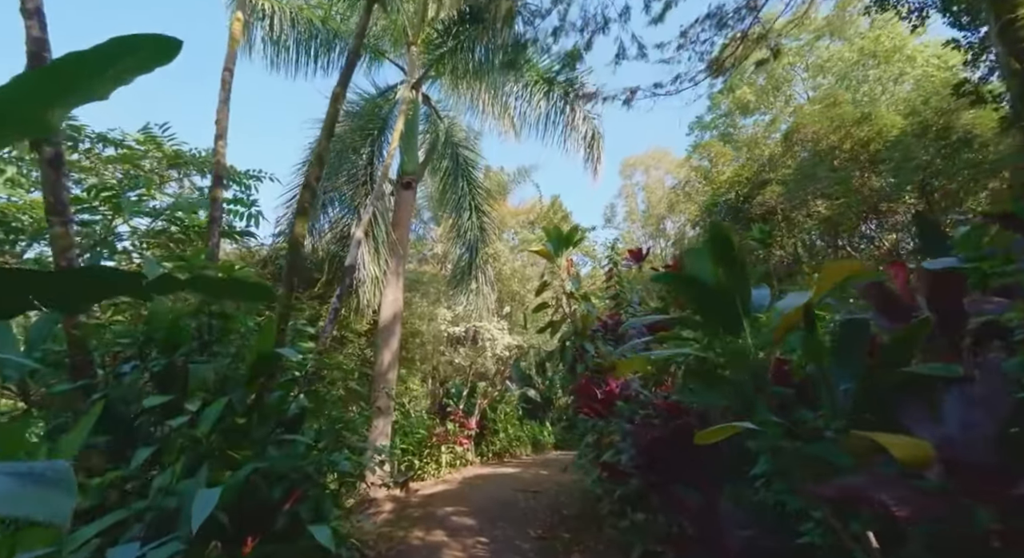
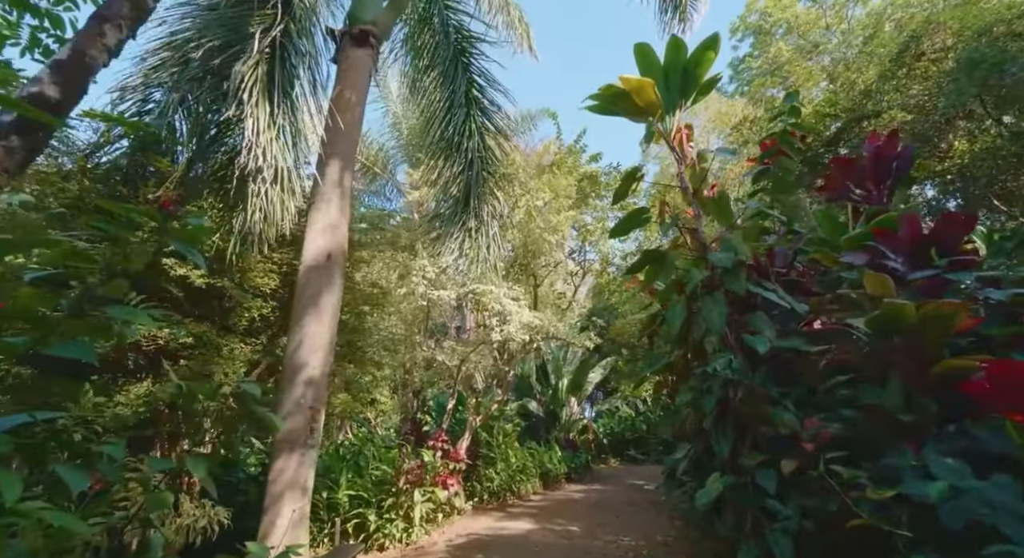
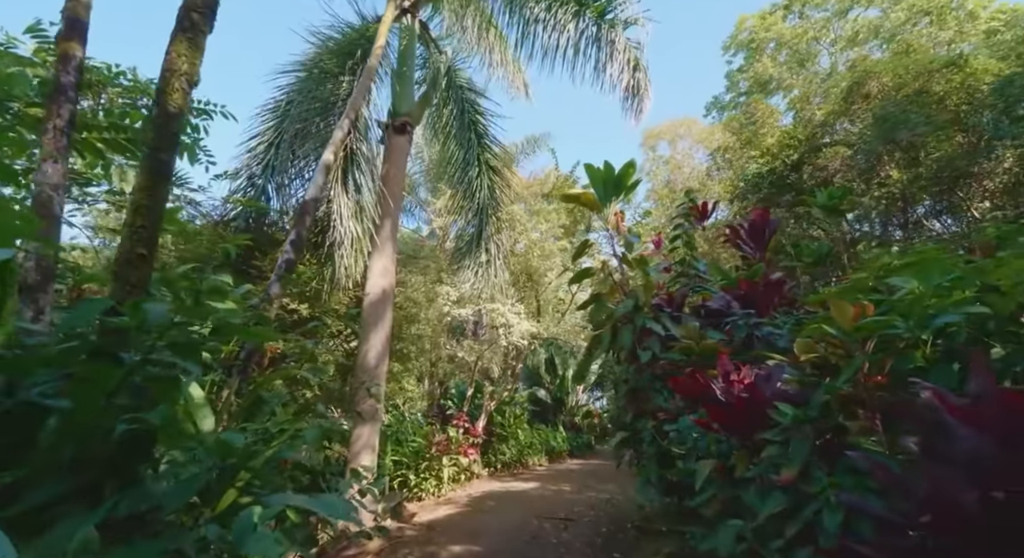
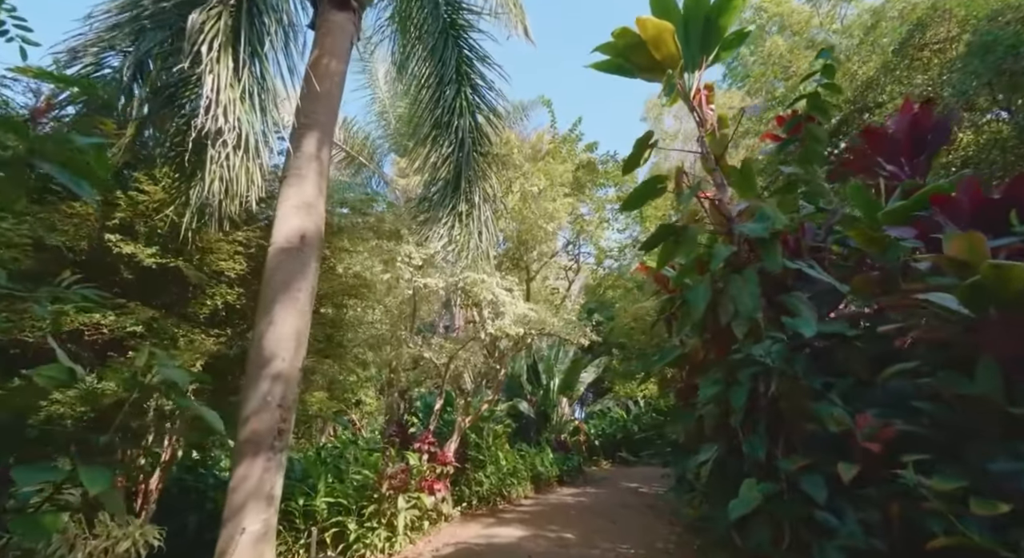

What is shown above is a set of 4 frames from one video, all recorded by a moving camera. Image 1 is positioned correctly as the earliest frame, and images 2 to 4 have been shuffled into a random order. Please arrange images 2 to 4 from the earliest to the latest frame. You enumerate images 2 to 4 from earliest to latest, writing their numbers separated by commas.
3, 2, 4
